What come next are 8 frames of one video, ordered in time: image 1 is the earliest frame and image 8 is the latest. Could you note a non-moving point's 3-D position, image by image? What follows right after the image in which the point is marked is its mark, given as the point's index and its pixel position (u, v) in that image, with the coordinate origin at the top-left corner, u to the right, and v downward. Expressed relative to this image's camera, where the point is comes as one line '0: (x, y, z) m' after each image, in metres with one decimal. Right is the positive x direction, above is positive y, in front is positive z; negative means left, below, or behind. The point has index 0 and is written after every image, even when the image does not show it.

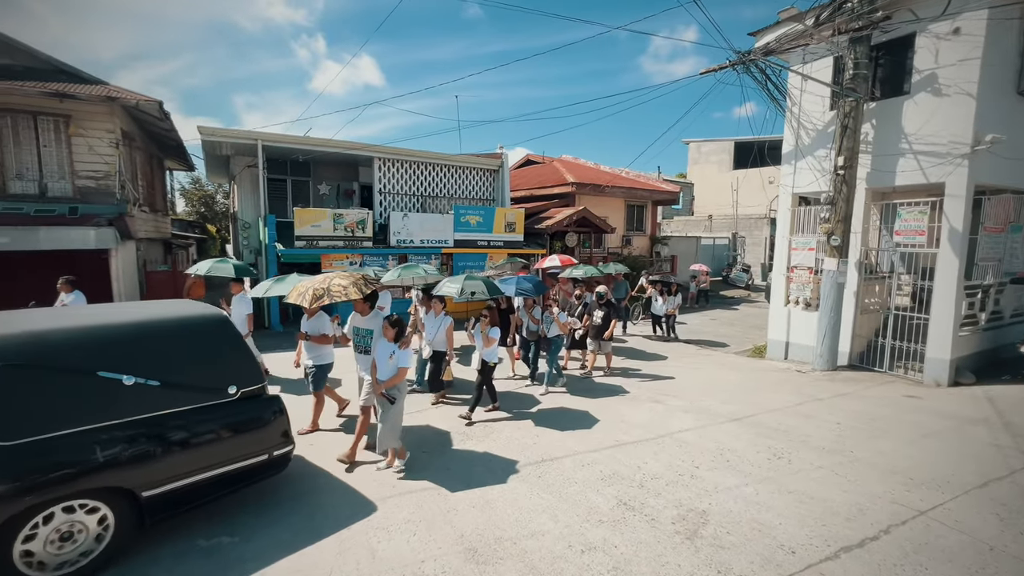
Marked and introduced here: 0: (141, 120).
0: (-9.5, +4.3, +11.6) m
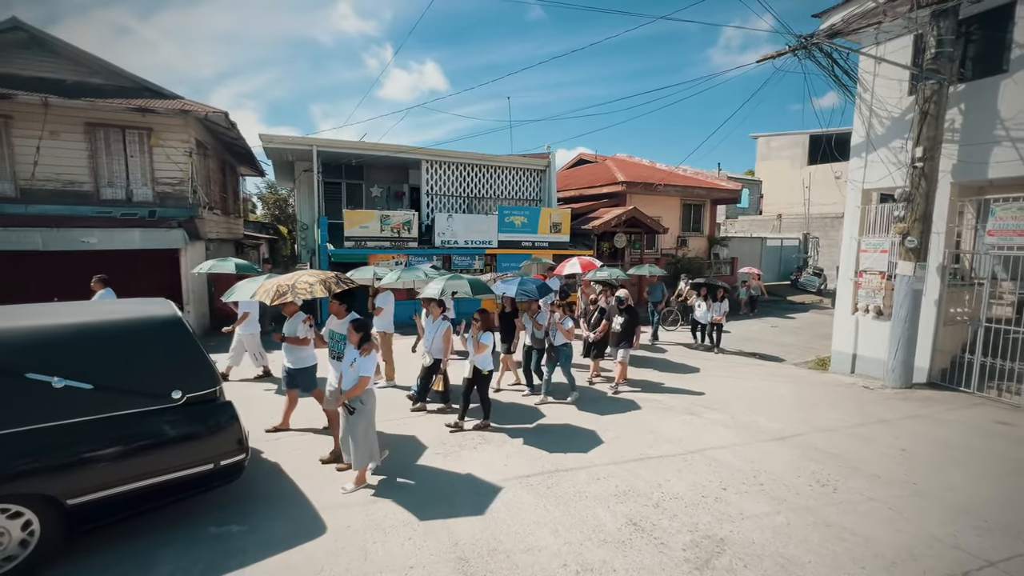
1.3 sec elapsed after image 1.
0: (-8.3, +4.4, +12.6) m
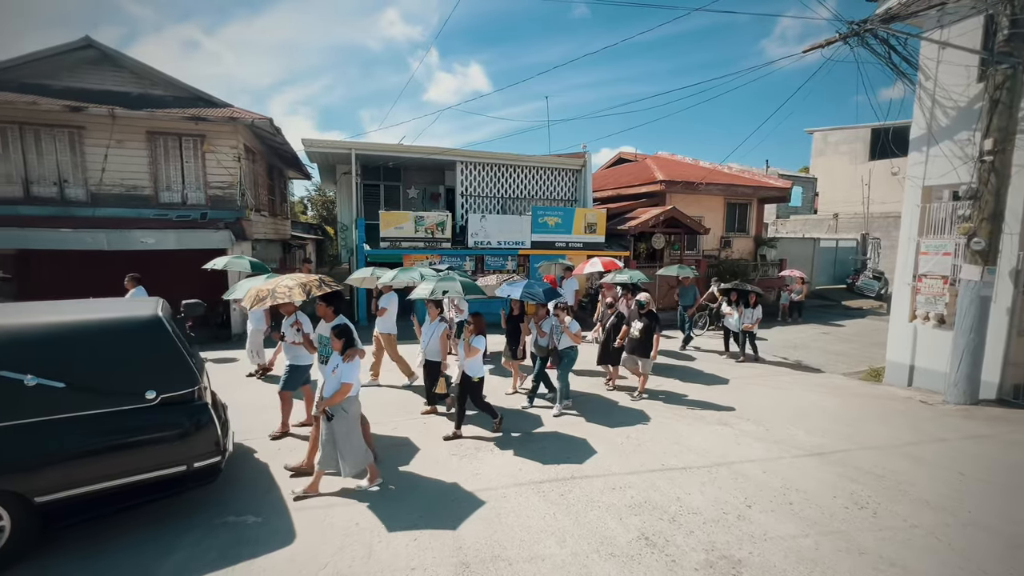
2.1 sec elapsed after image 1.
0: (-7.4, +4.5, +13.3) m
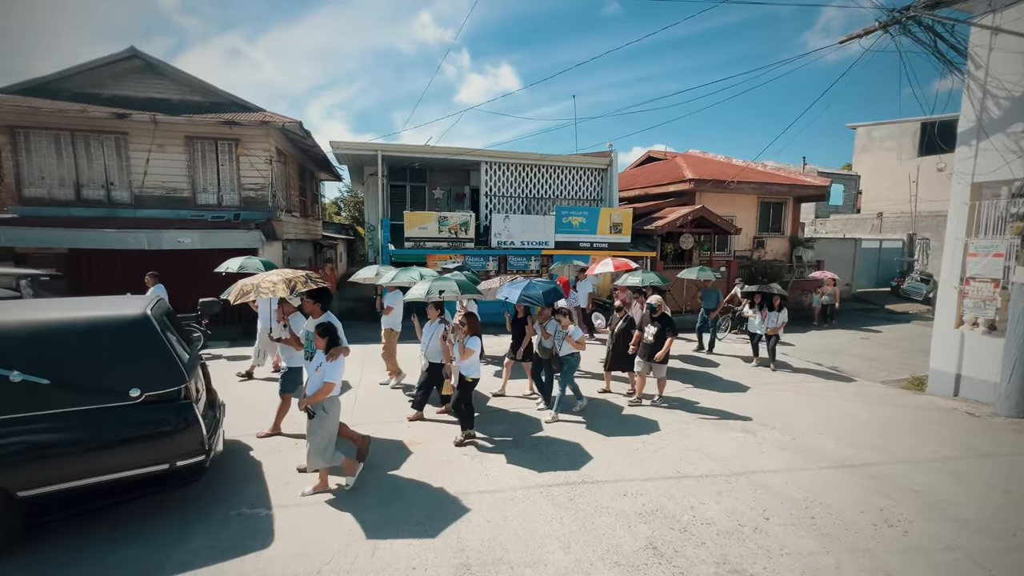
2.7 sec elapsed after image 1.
0: (-6.6, +4.5, +13.7) m
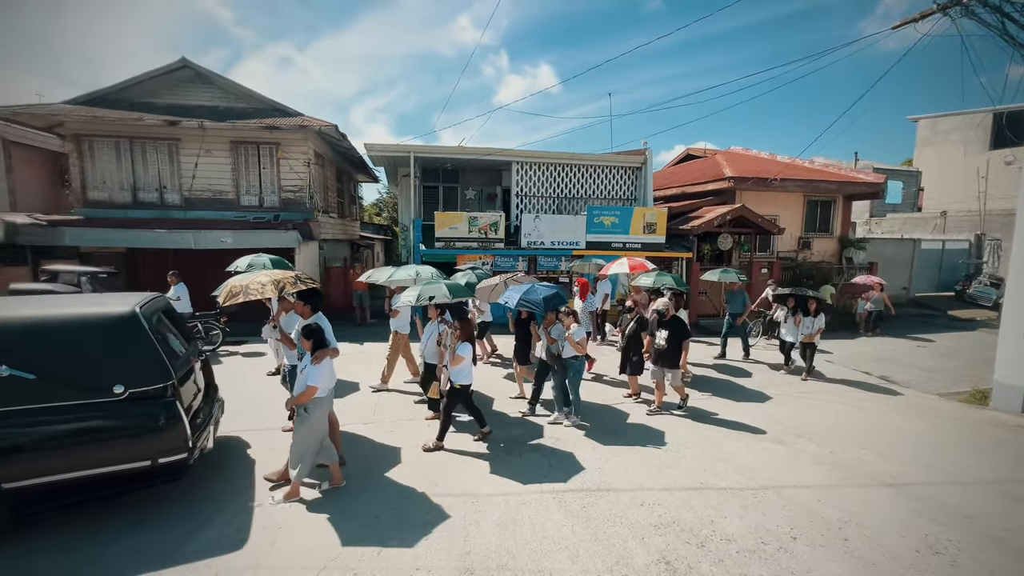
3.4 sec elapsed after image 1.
0: (-5.7, +4.5, +14.1) m
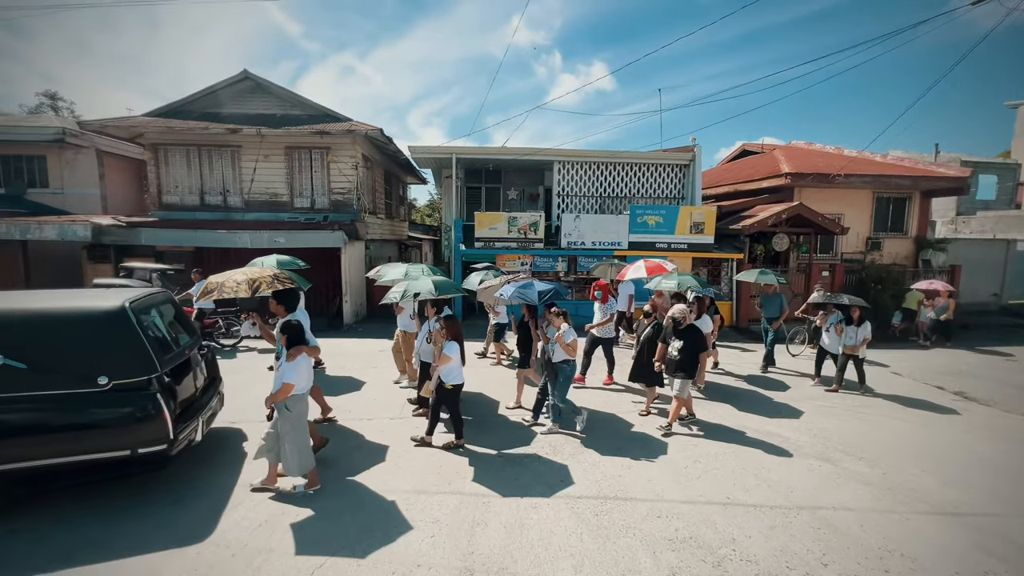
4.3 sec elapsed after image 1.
0: (-4.3, +4.6, +14.6) m
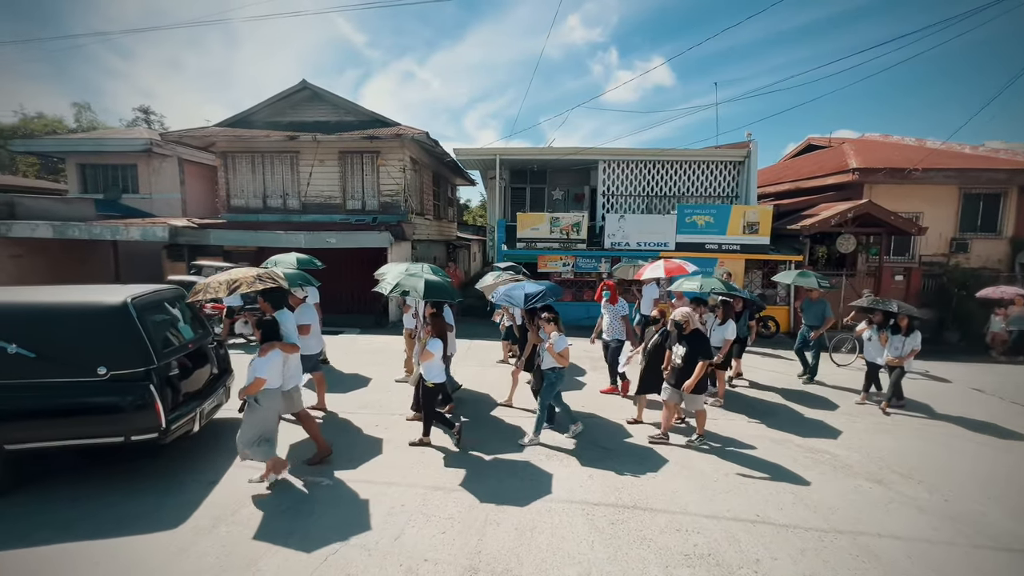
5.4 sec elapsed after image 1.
0: (-2.9, +4.6, +15.0) m
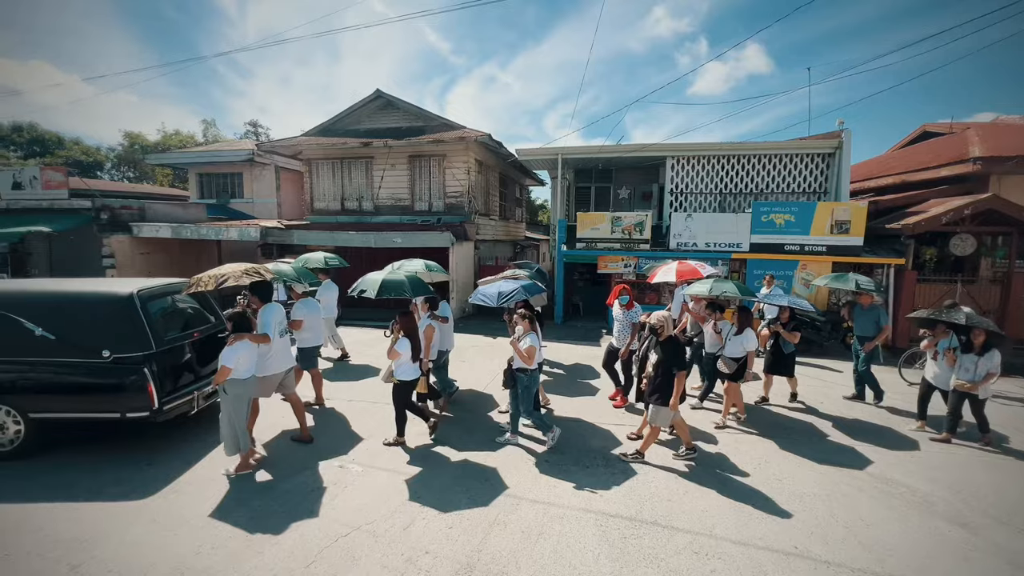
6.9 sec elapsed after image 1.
0: (-0.7, +4.7, +15.3) m
